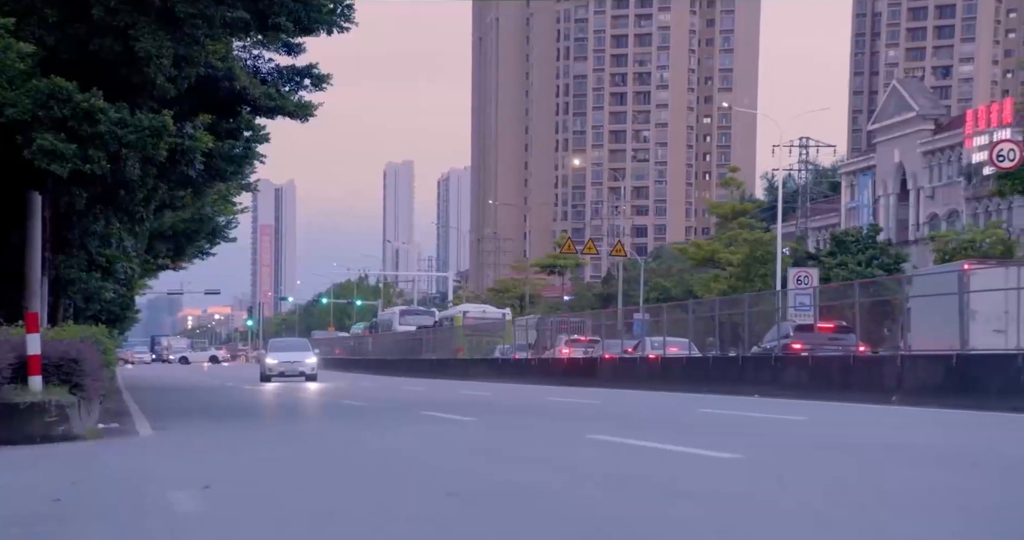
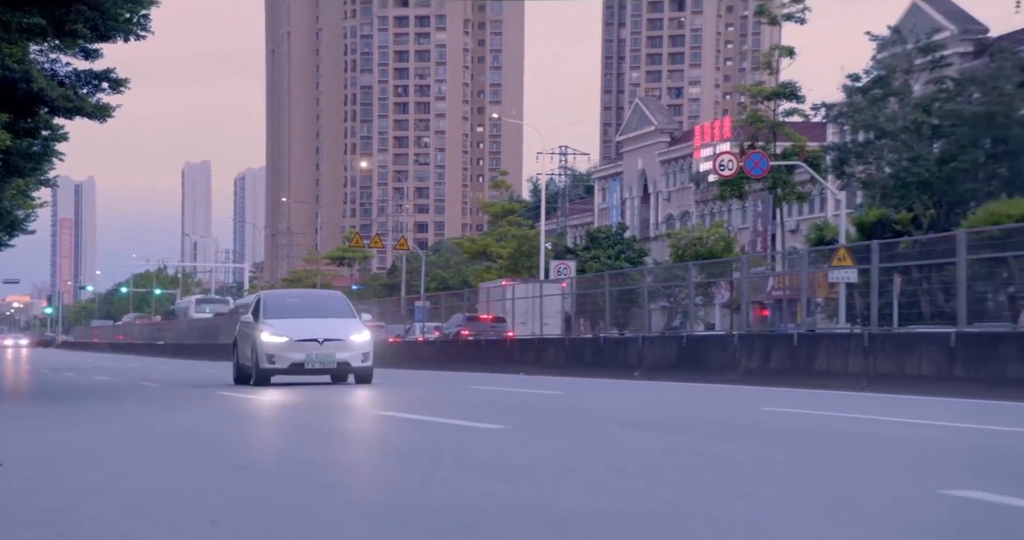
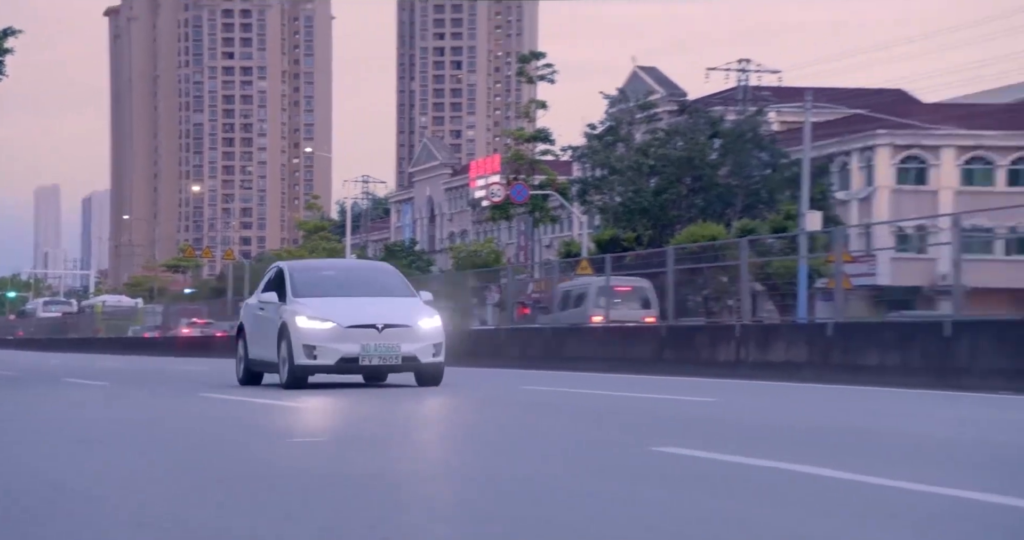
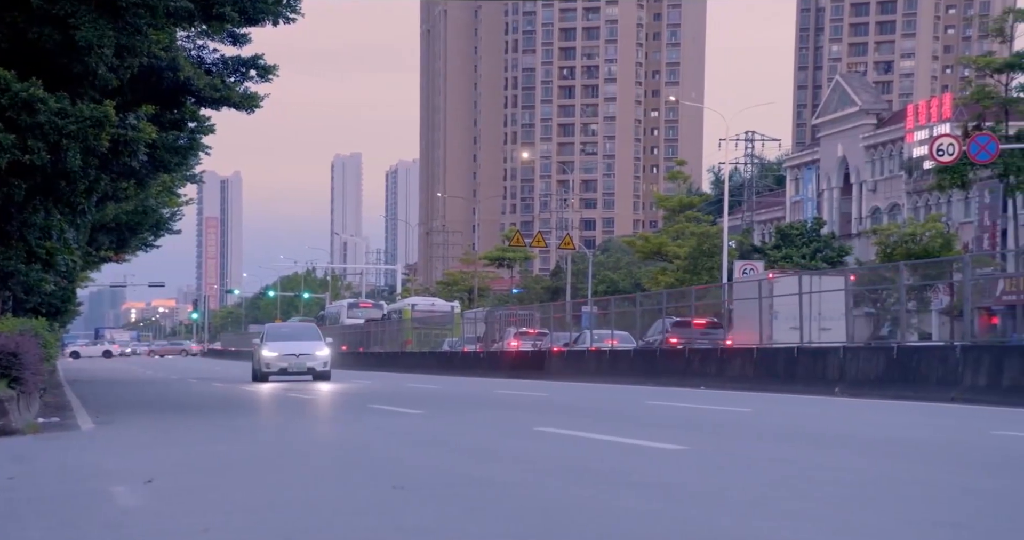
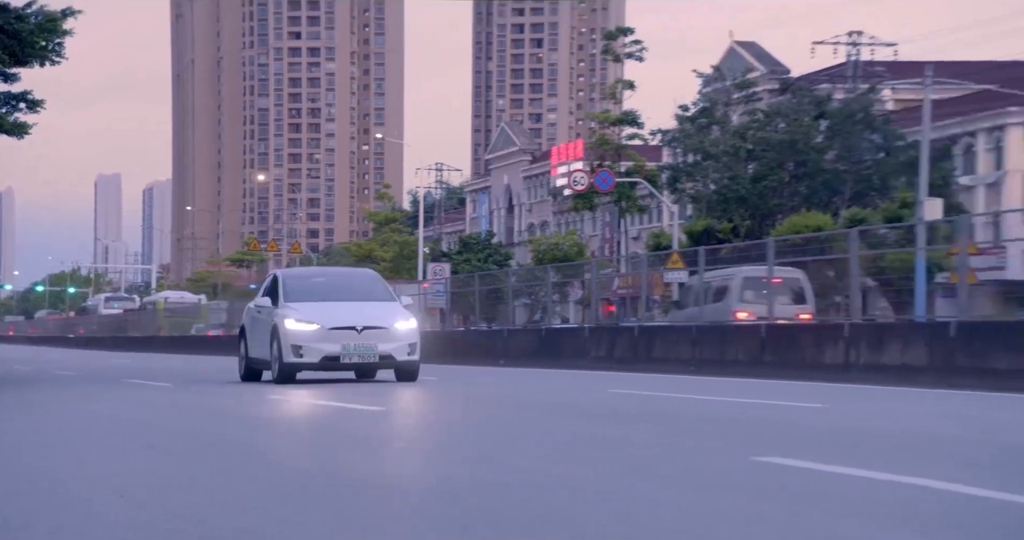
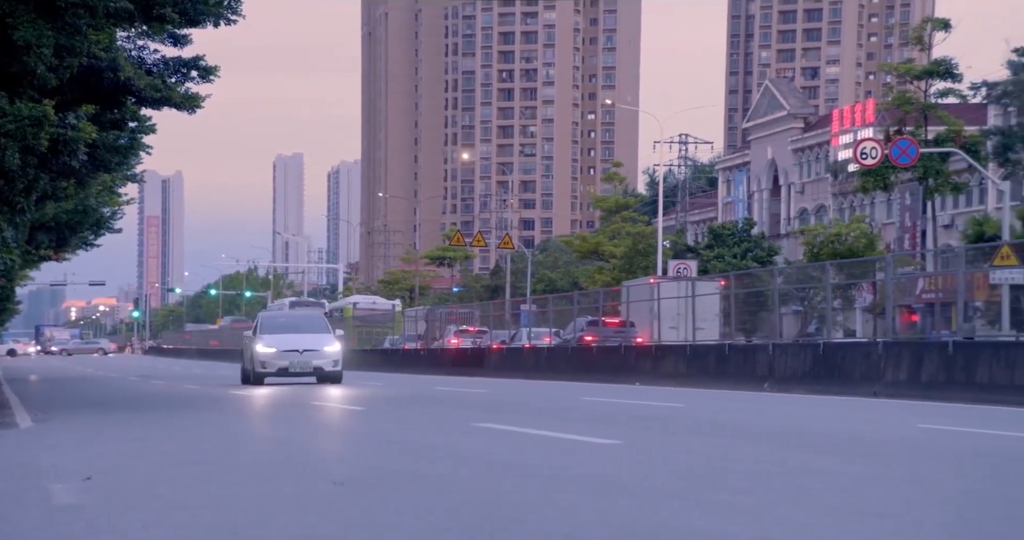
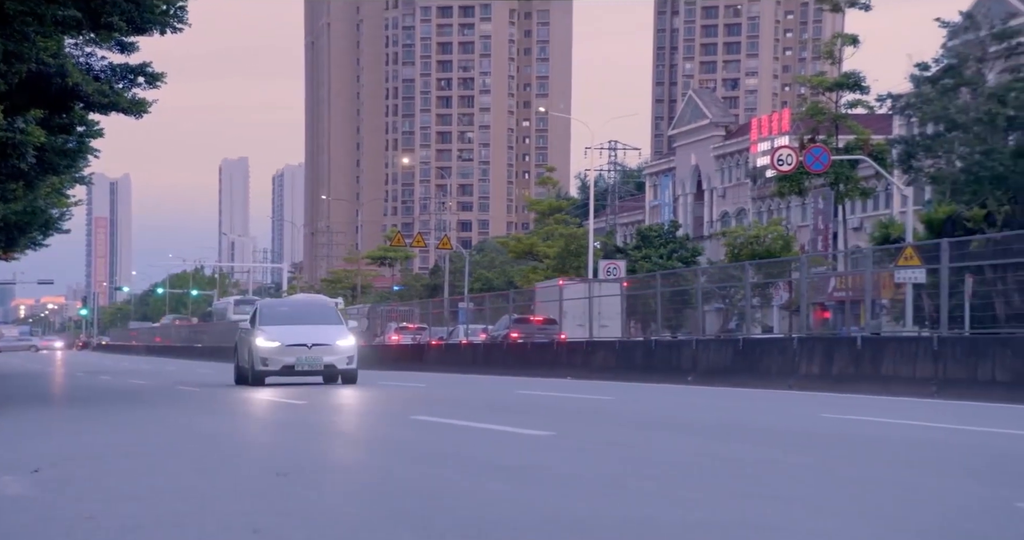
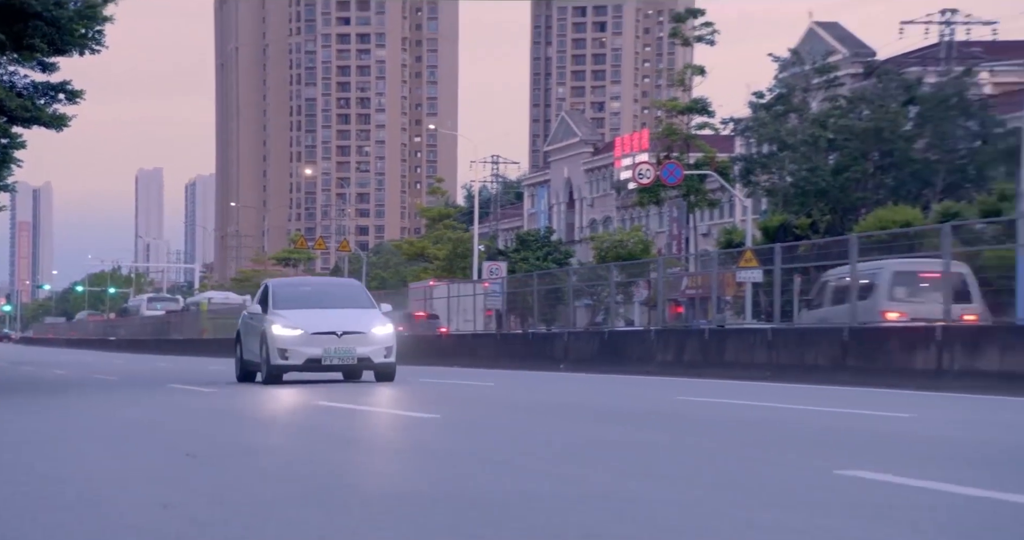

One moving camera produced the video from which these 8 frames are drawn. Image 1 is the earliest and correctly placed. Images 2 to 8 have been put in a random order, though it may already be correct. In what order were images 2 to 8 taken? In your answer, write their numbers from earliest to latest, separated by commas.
4, 6, 7, 2, 8, 5, 3
